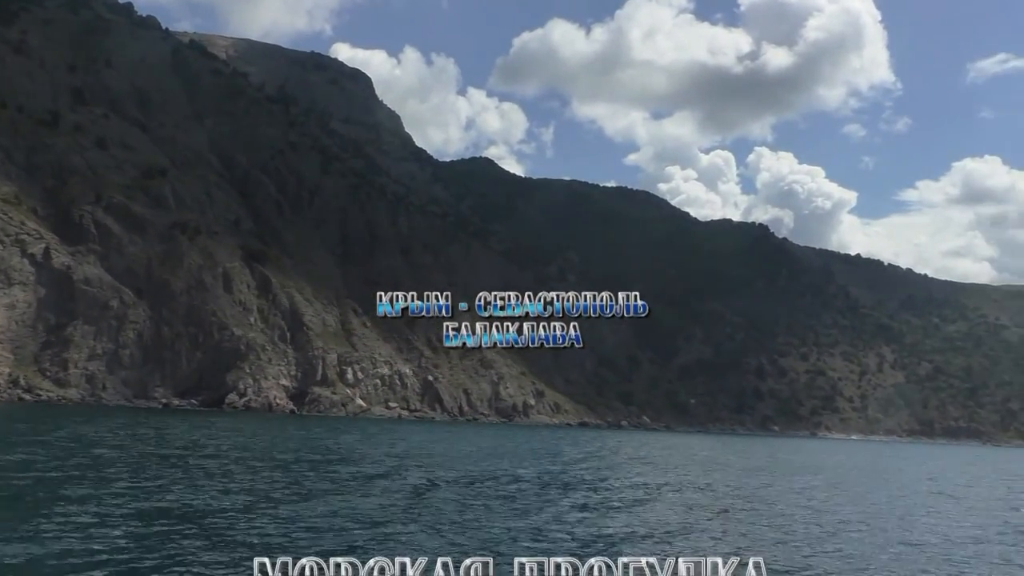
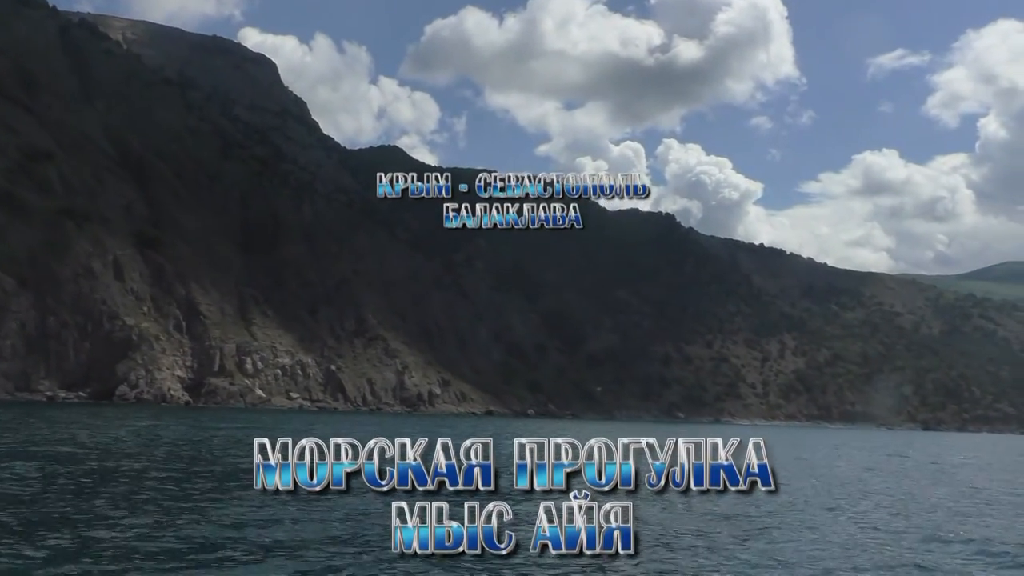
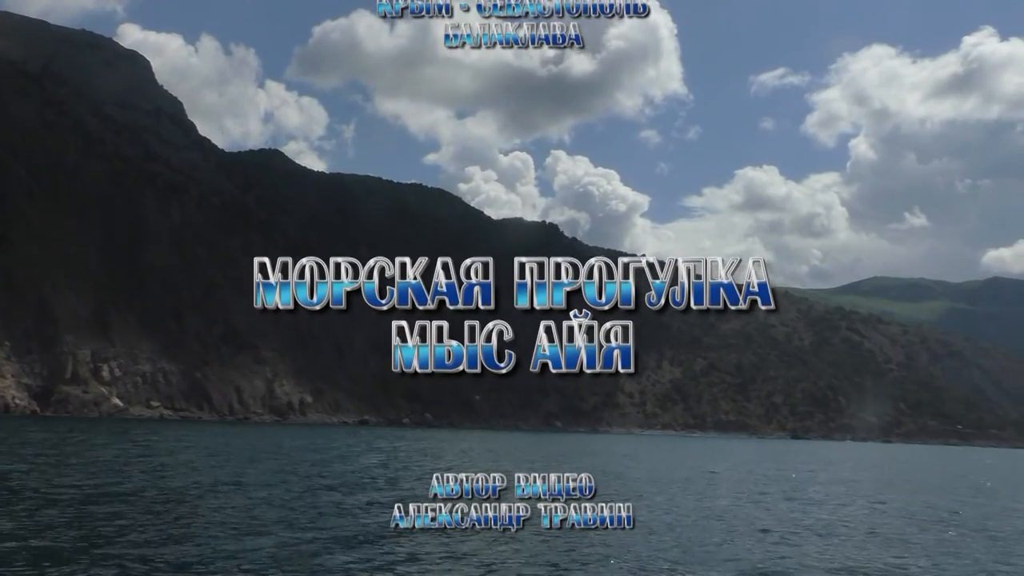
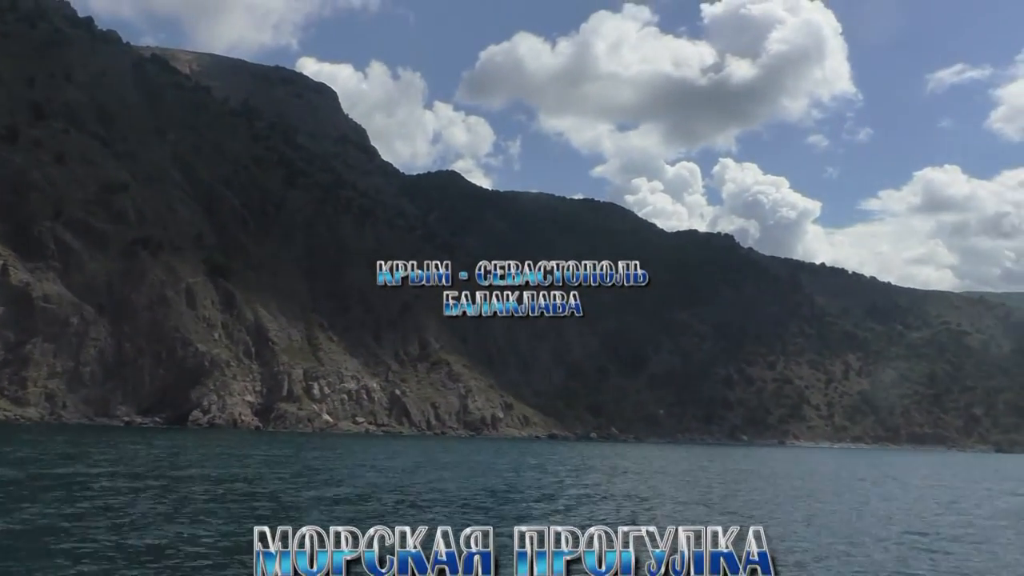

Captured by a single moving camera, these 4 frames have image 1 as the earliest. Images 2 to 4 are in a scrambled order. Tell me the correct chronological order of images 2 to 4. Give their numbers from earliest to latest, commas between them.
4, 2, 3
